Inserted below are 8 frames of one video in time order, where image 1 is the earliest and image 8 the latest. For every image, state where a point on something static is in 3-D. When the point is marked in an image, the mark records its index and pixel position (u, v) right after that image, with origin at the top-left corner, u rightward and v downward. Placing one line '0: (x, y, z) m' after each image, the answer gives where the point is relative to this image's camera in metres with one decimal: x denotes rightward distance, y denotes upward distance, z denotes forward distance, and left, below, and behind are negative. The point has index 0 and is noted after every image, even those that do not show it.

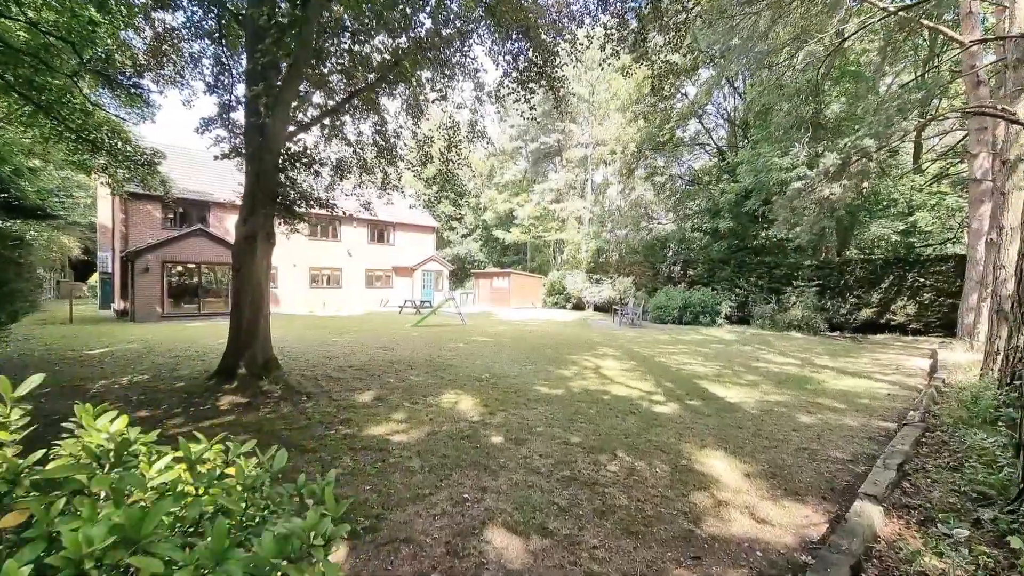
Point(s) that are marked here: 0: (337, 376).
0: (-2.4, -1.2, +6.2) m
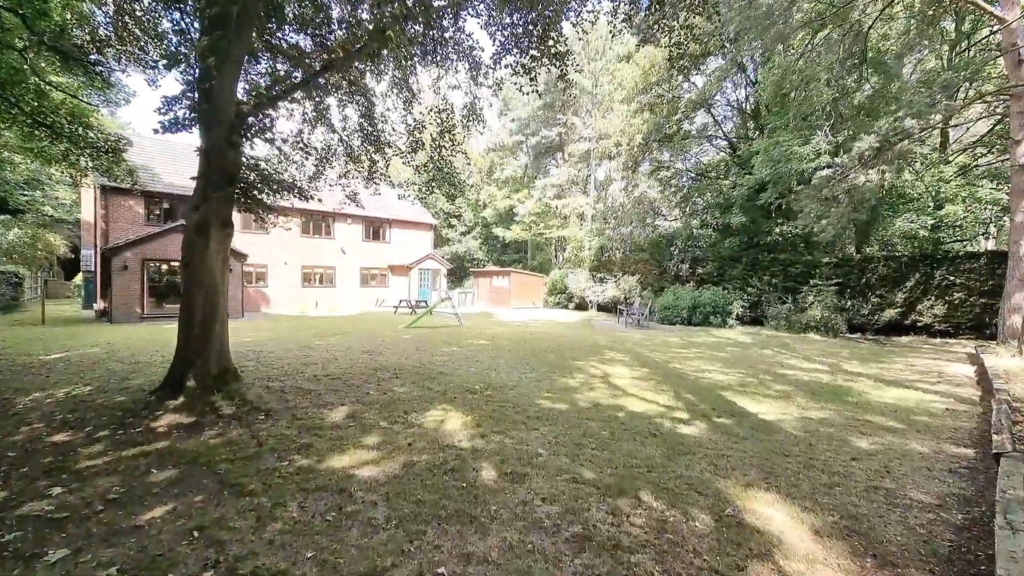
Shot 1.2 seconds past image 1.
0: (-2.4, -1.2, +5.4) m
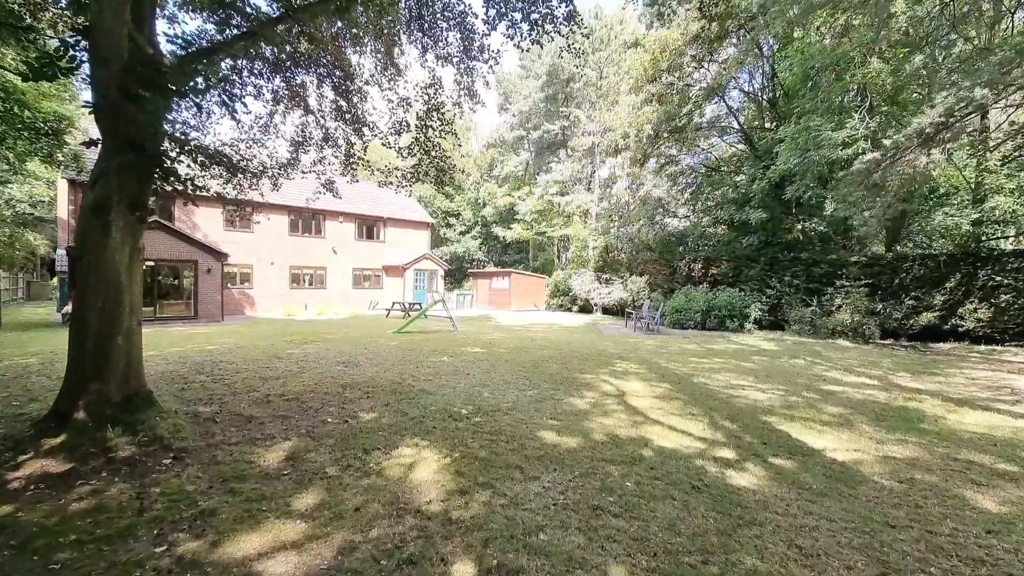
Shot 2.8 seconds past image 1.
0: (-2.5, -1.2, +4.3) m
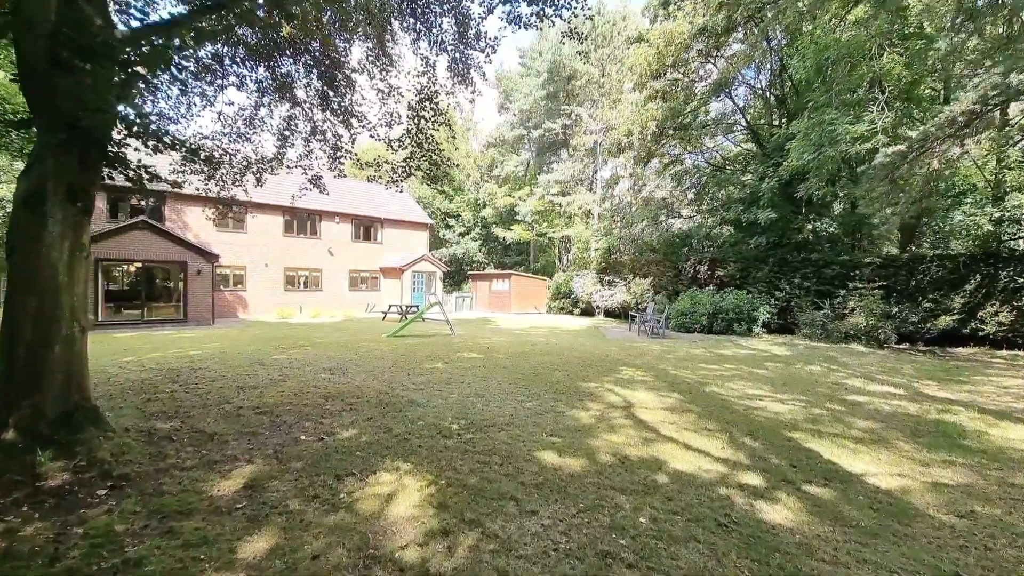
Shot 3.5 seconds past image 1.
0: (-2.5, -1.2, +3.8) m
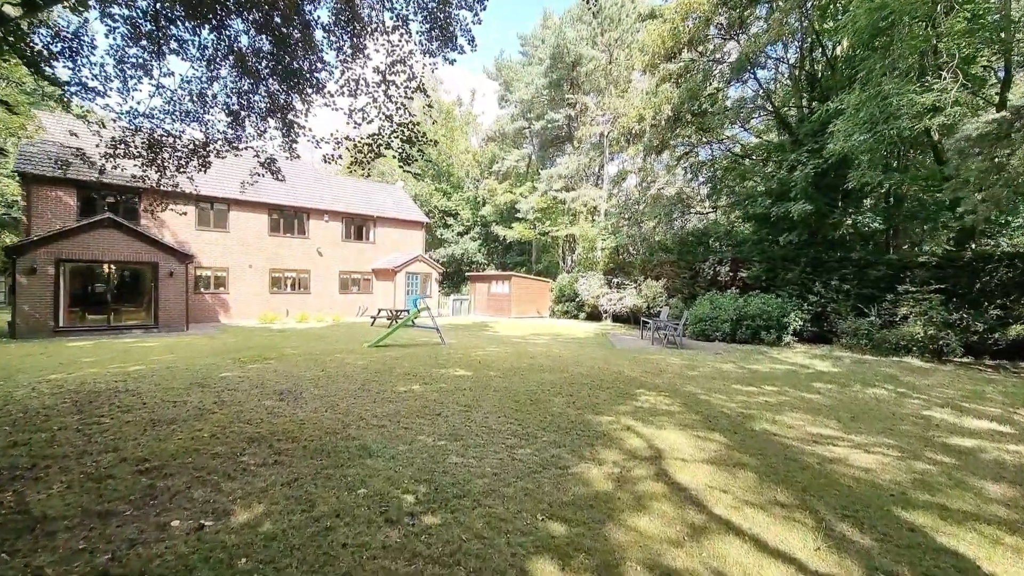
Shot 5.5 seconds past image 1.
0: (-2.6, -1.3, +2.6) m
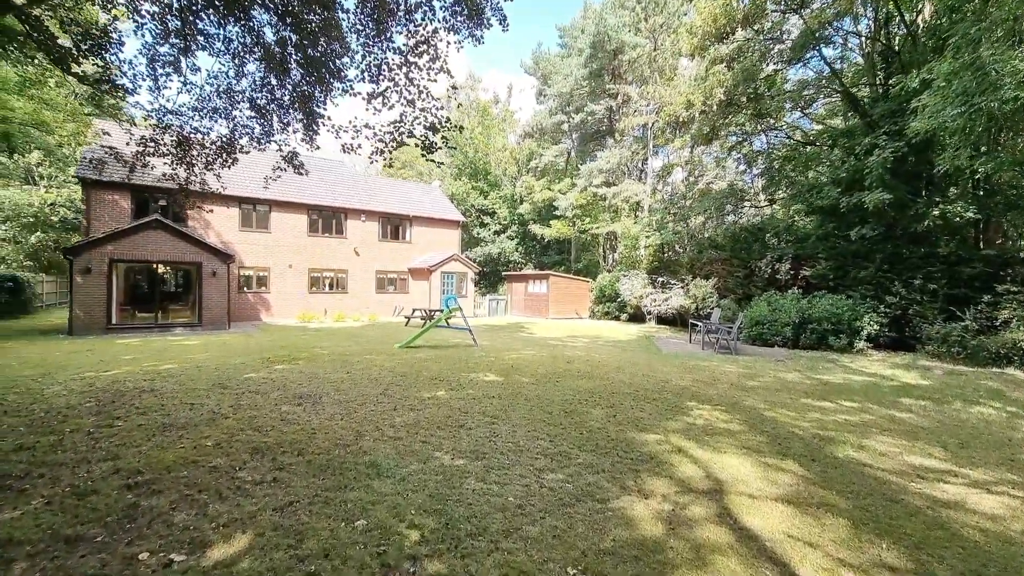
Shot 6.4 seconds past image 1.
0: (-2.5, -1.2, +2.3) m
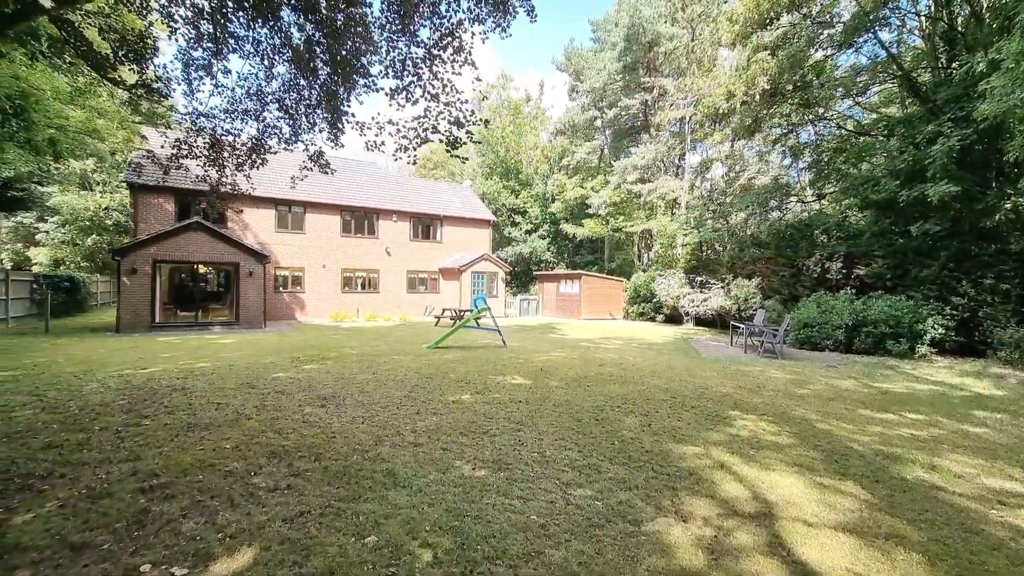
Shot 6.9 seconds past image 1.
0: (-2.4, -1.2, +2.2) m
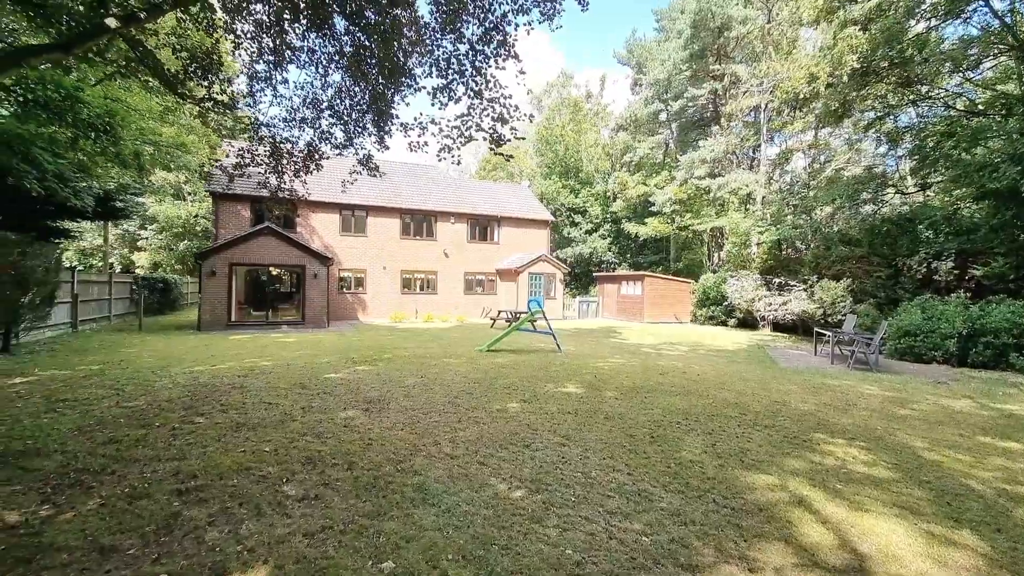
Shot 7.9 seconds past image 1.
0: (-2.3, -1.3, +2.3) m
